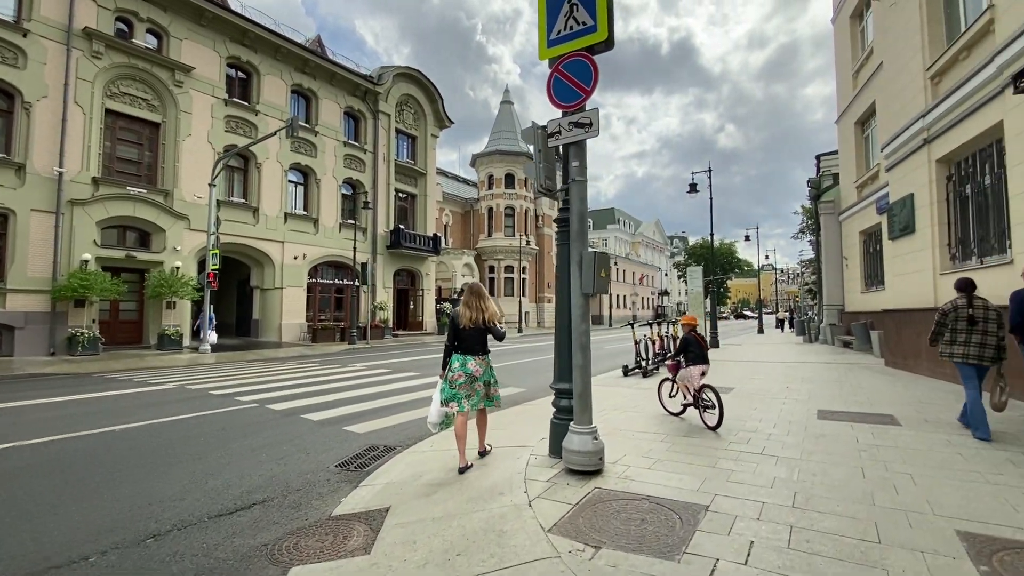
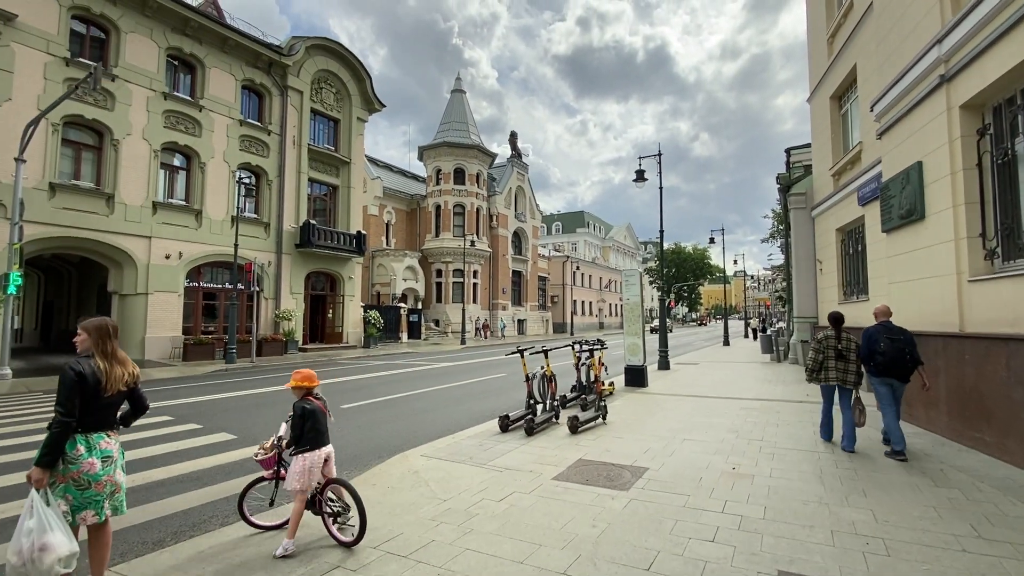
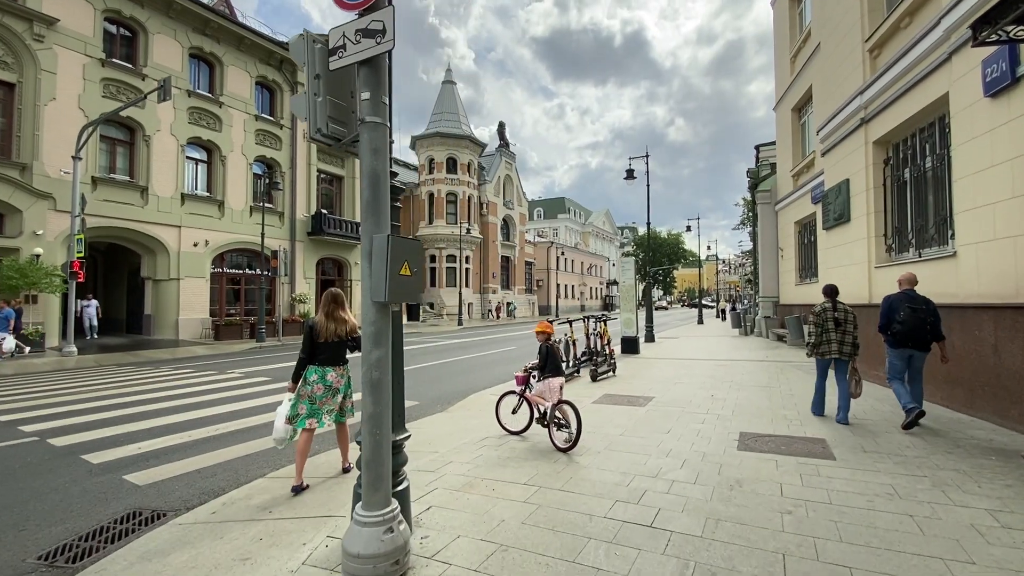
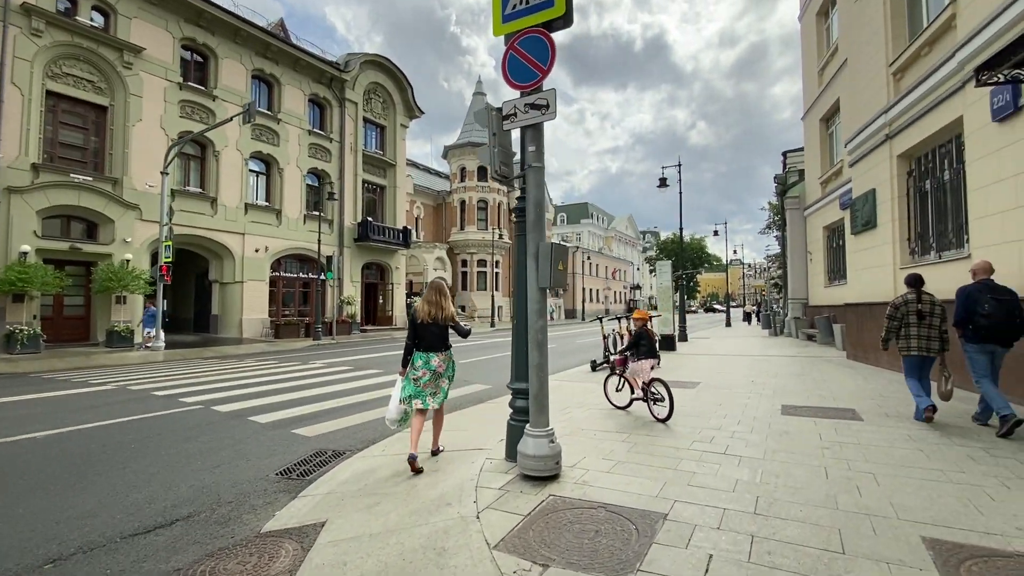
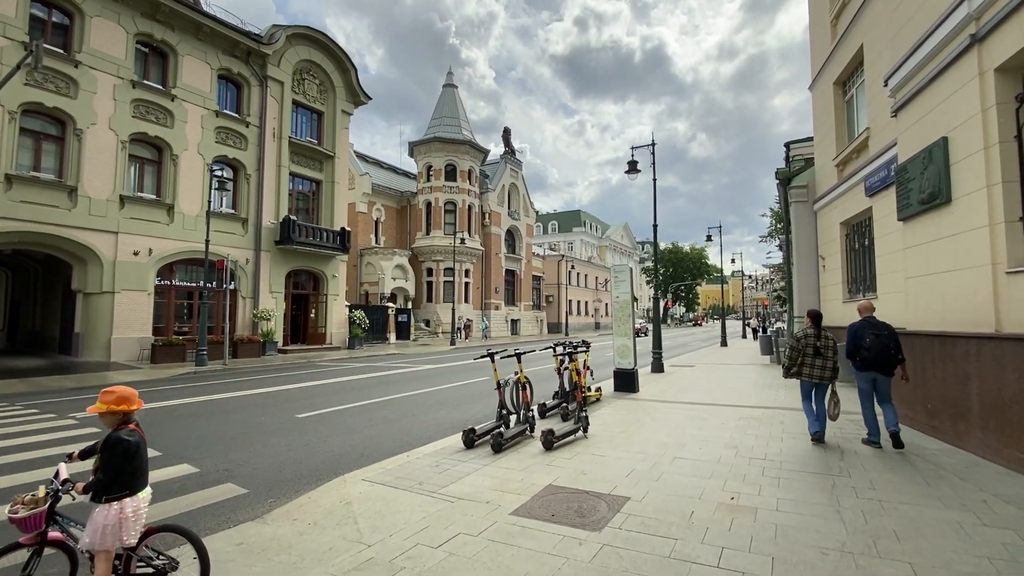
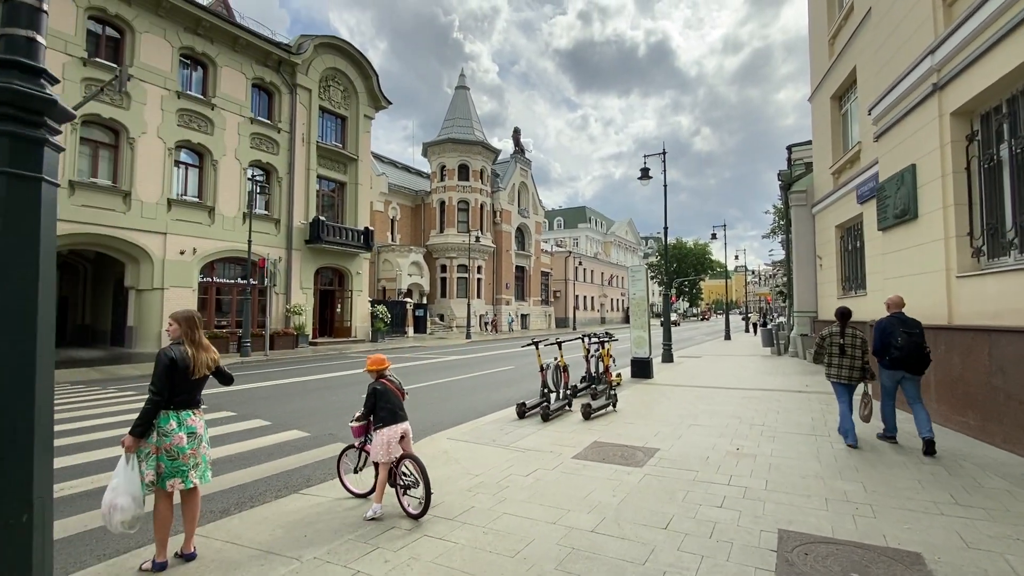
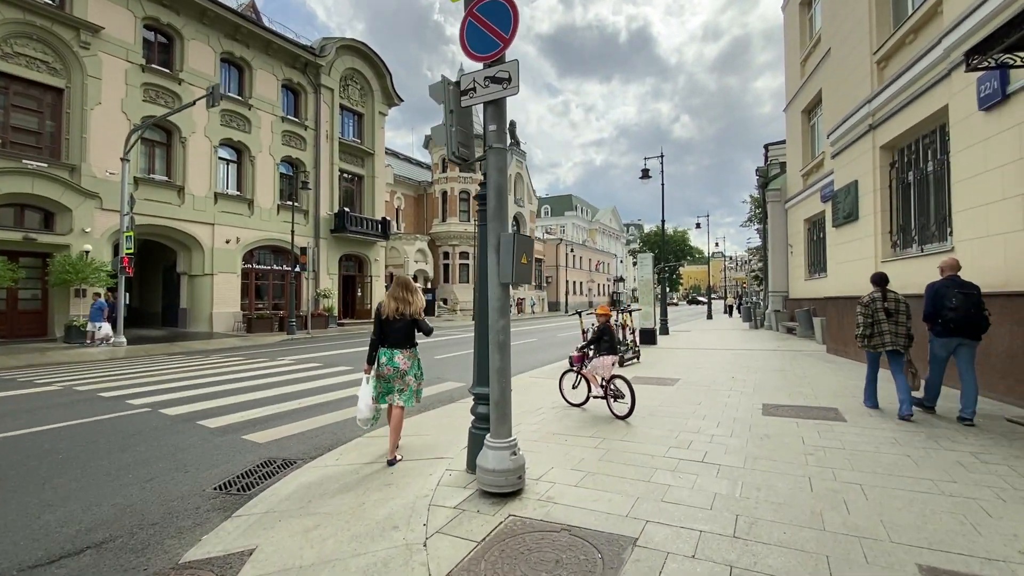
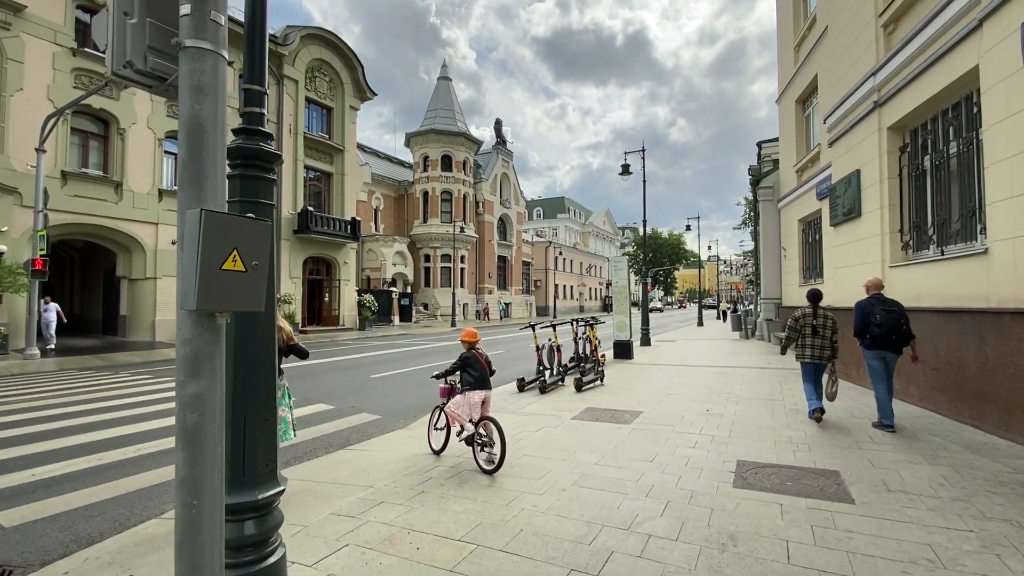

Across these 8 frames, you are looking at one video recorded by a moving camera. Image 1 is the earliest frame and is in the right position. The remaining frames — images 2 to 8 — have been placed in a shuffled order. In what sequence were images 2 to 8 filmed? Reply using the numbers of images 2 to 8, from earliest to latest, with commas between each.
4, 7, 3, 8, 6, 2, 5
